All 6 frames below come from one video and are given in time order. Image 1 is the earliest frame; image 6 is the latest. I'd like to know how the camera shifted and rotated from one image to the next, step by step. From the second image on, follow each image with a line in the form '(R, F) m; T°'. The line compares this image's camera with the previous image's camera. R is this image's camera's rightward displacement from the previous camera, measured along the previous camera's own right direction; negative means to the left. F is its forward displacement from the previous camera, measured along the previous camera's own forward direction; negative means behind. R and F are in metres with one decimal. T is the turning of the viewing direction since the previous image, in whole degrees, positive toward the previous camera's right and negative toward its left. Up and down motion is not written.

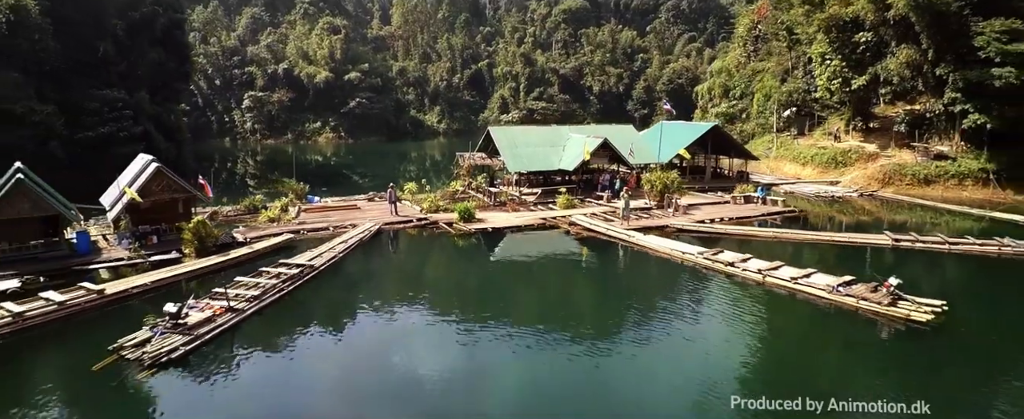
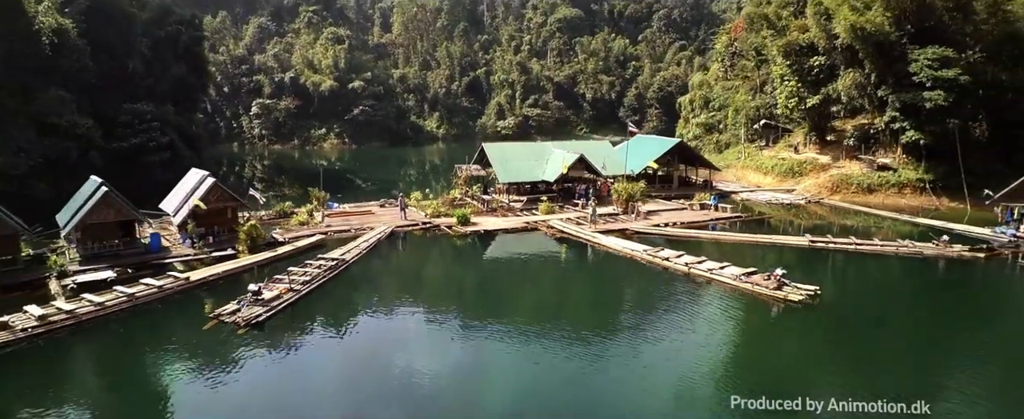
(+0.2, -2.3) m; 0°
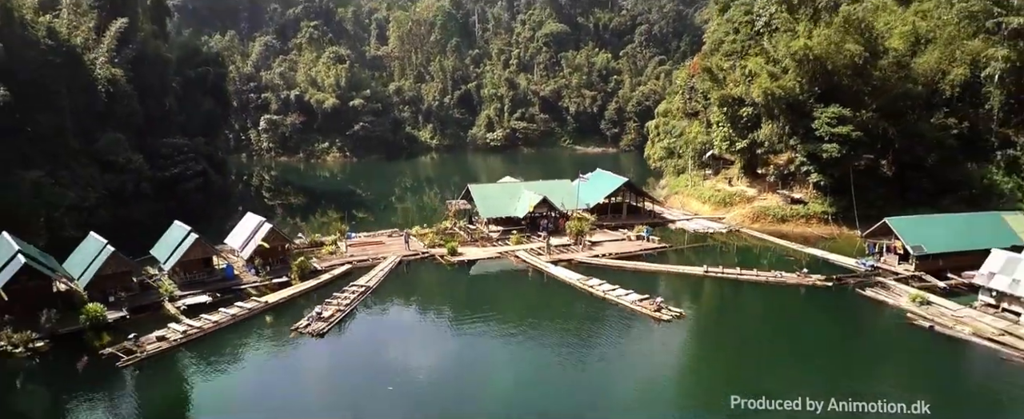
(+0.4, -4.5) m; +1°
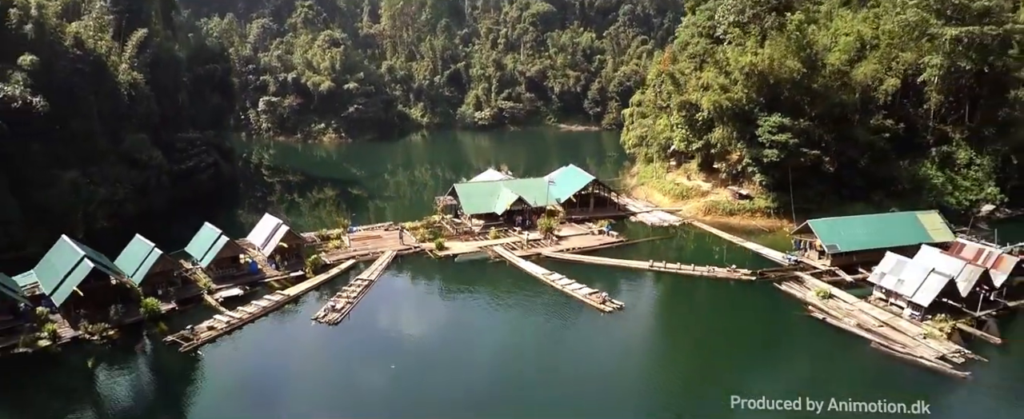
(+0.4, -3.3) m; +1°
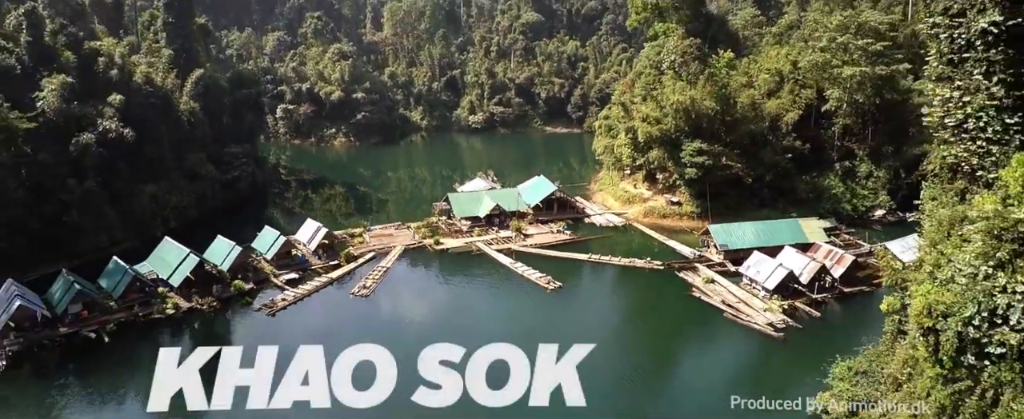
(+0.9, -7.9) m; 0°
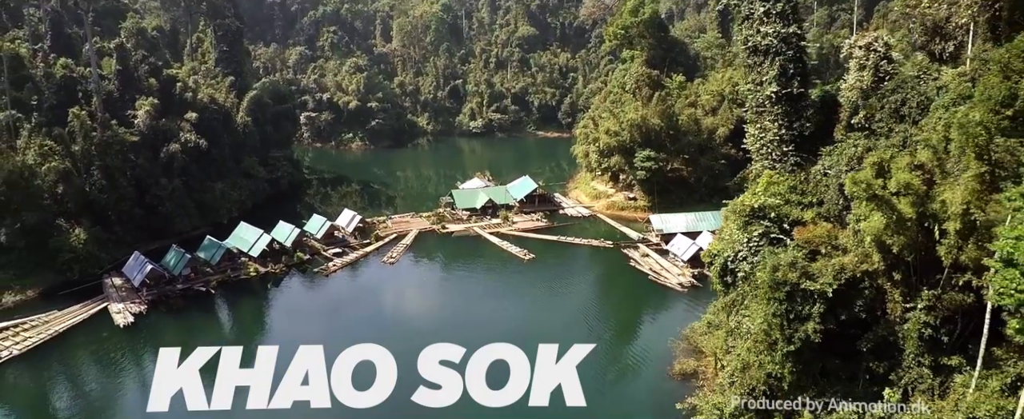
(+0.8, -9.6) m; 0°
